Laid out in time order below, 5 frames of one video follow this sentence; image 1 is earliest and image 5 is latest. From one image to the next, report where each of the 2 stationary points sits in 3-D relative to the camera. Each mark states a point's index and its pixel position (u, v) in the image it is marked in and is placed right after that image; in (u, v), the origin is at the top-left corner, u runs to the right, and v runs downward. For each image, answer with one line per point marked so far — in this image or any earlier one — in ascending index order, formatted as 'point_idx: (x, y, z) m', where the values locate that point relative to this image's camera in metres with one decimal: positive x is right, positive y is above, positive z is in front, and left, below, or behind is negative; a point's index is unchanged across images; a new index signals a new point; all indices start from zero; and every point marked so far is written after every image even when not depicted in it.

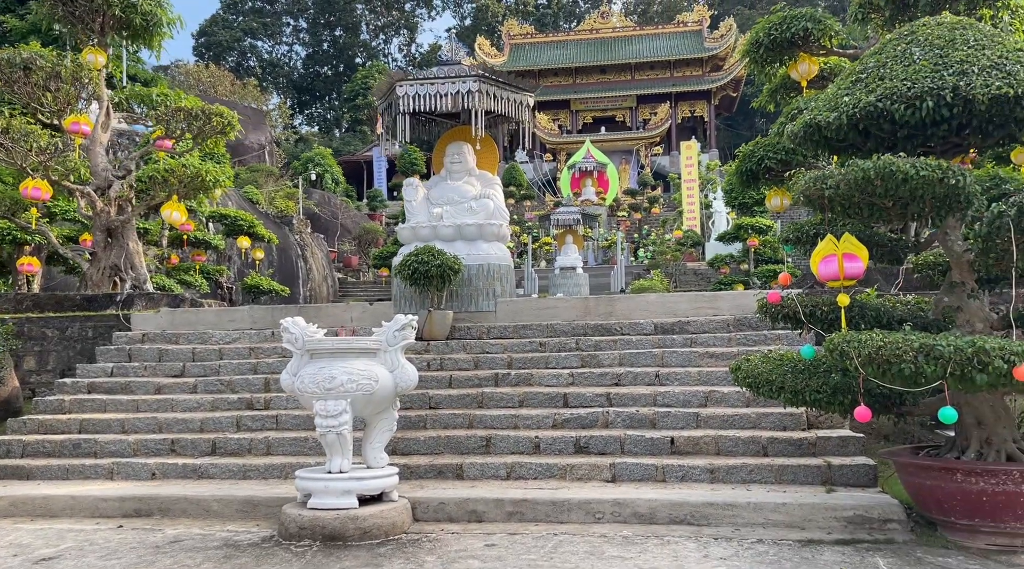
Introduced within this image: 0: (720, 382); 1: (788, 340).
0: (+1.7, -0.8, +7.6) m
1: (+2.4, -0.5, +8.0) m
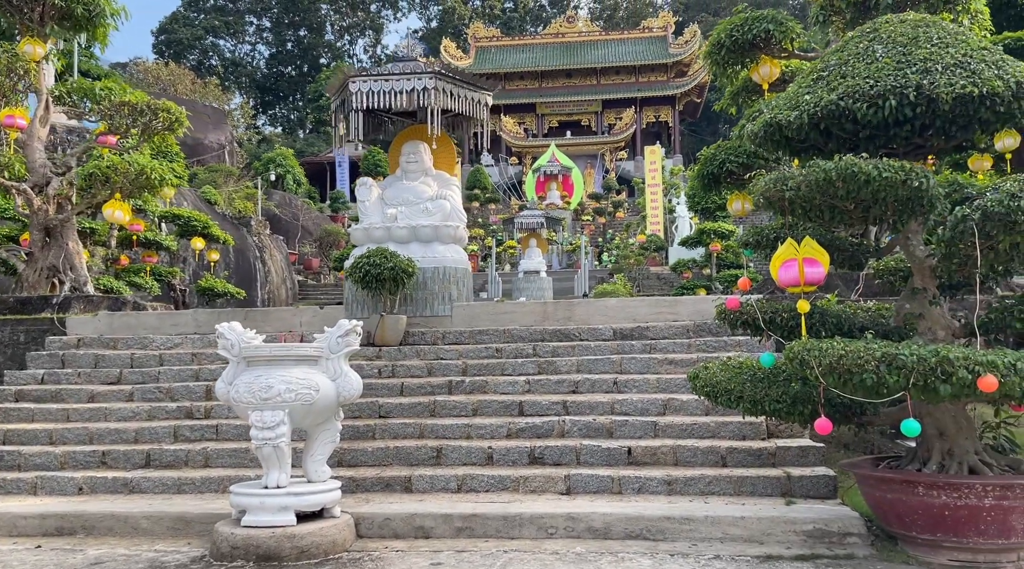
0: (+1.3, -0.8, +7.4) m
1: (+2.0, -0.5, +7.9) m
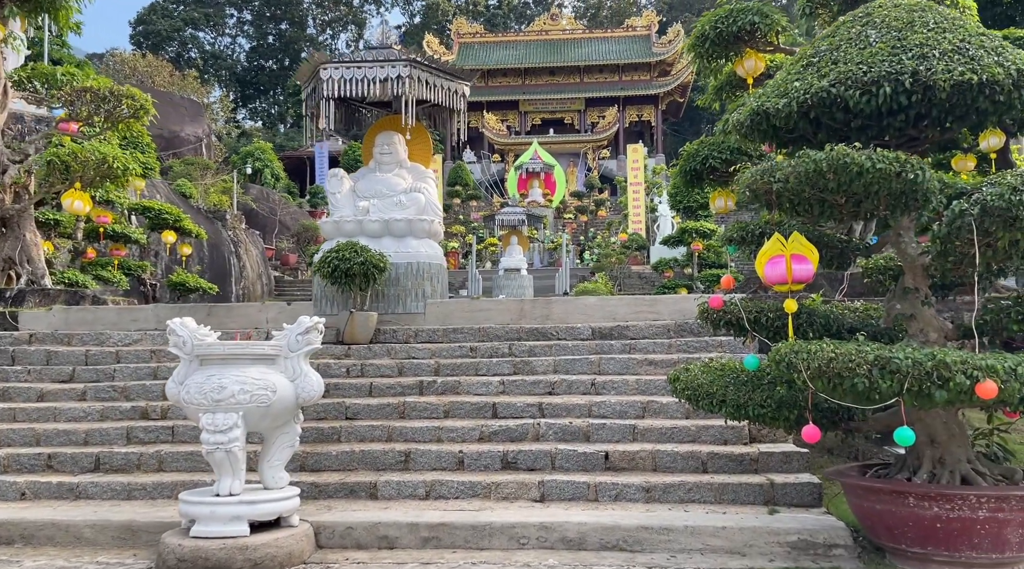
0: (+1.1, -0.8, +7.1) m
1: (+1.8, -0.5, +7.6) m
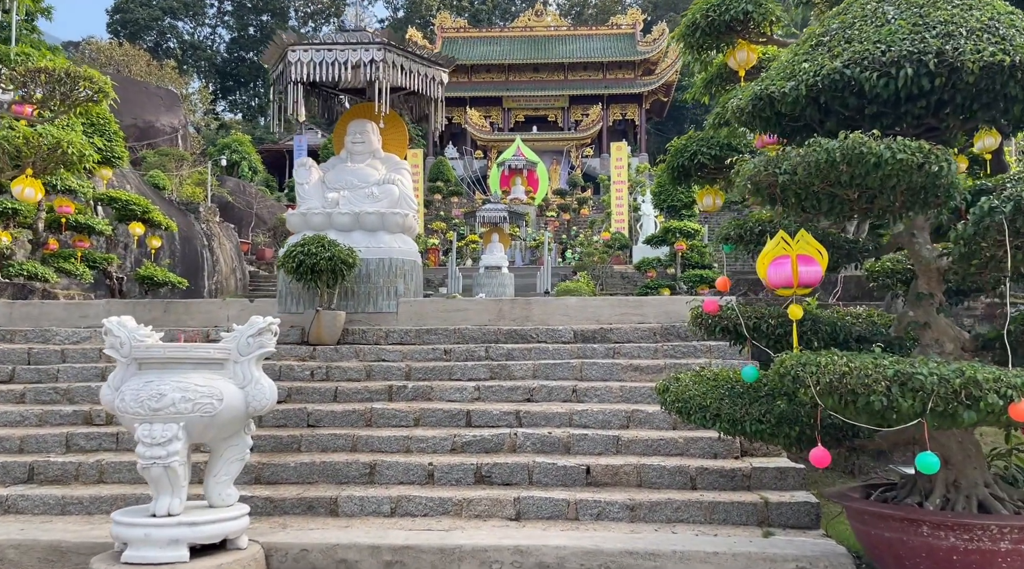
0: (+1.0, -0.8, +6.6) m
1: (+1.6, -0.5, +7.2) m
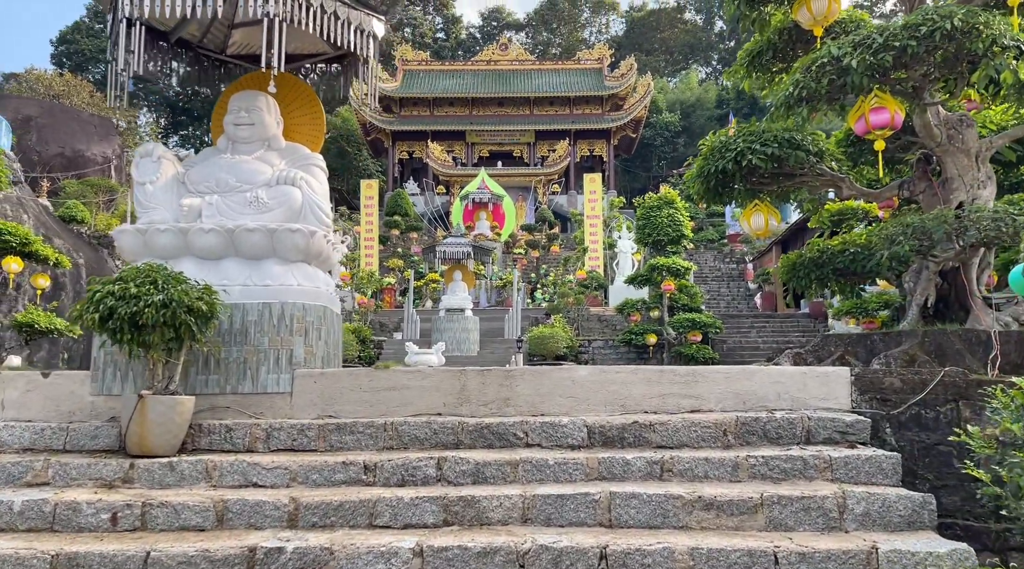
0: (+0.9, -1.1, +3.5) m
1: (+1.5, -0.8, +4.1) m
